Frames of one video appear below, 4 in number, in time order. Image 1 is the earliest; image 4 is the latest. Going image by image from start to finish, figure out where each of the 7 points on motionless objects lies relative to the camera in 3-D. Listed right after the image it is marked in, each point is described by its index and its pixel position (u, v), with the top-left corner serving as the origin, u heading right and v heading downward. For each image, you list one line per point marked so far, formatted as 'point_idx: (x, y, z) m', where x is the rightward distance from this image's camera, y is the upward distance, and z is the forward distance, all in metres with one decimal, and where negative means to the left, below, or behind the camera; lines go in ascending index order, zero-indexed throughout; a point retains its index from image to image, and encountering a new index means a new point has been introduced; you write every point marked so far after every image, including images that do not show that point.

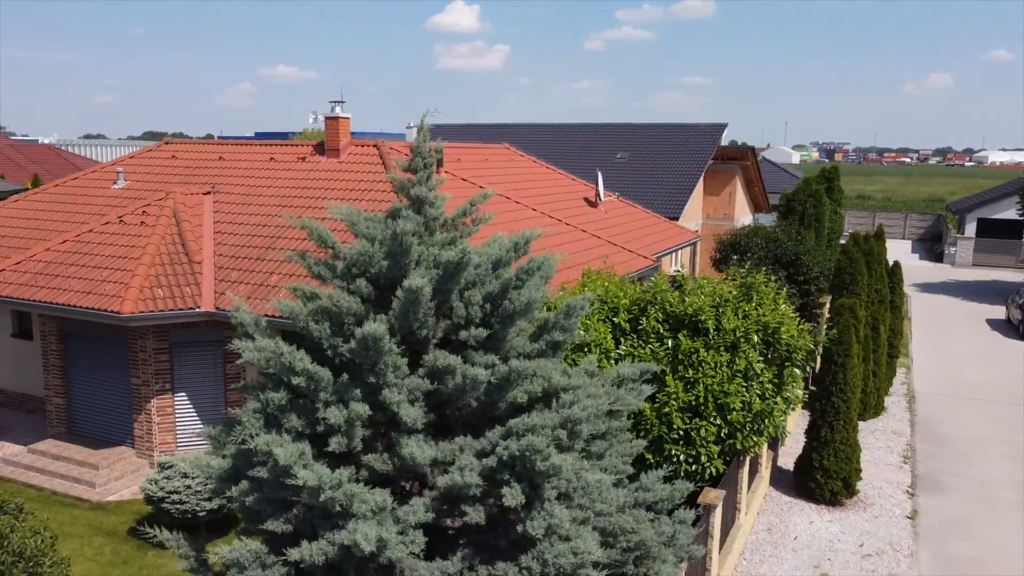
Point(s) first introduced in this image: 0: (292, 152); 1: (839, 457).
0: (-4.4, +2.7, +15.8) m
1: (+4.9, -2.5, +12.2) m
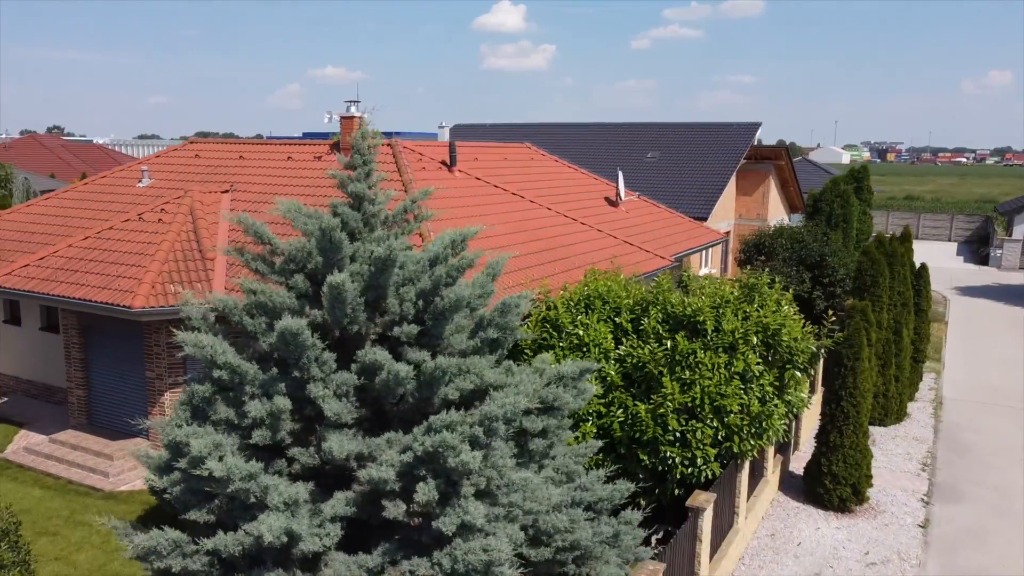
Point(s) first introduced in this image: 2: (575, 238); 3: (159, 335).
0: (-4.1, +2.7, +16.1) m
1: (+5.0, -2.6, +11.9) m
2: (+1.2, +1.0, +15.0) m
3: (-5.5, -0.7, +12.8) m
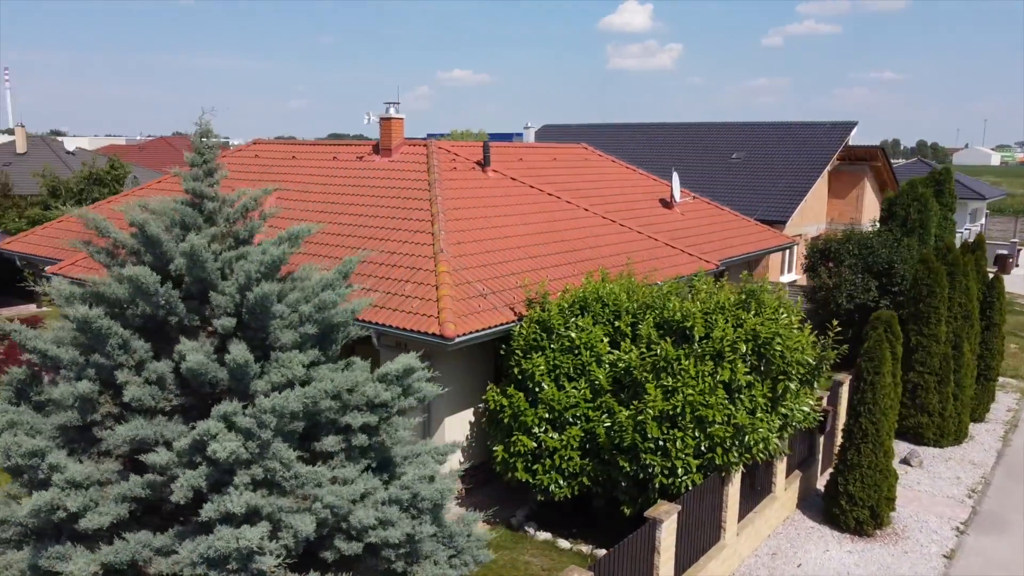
0: (-3.3, +2.8, +16.6) m
1: (+4.9, -2.7, +11.2) m
2: (+1.7, +0.9, +14.8) m
3: (-5.3, -0.6, +13.6) m
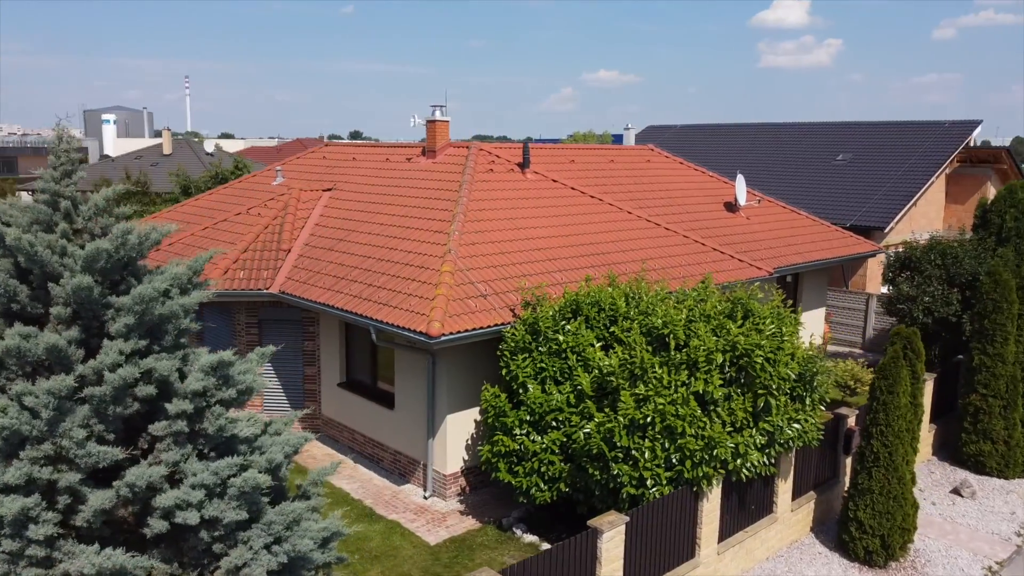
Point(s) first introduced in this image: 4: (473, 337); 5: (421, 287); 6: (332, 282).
0: (-2.3, +2.9, +17.1) m
1: (+4.7, -2.8, +10.4) m
2: (+2.3, +0.8, +14.5) m
3: (-4.9, -0.5, +14.5) m
4: (-0.5, -0.6, +10.8) m
5: (-1.3, 0.0, +11.6) m
6: (-2.9, +0.1, +12.9) m
